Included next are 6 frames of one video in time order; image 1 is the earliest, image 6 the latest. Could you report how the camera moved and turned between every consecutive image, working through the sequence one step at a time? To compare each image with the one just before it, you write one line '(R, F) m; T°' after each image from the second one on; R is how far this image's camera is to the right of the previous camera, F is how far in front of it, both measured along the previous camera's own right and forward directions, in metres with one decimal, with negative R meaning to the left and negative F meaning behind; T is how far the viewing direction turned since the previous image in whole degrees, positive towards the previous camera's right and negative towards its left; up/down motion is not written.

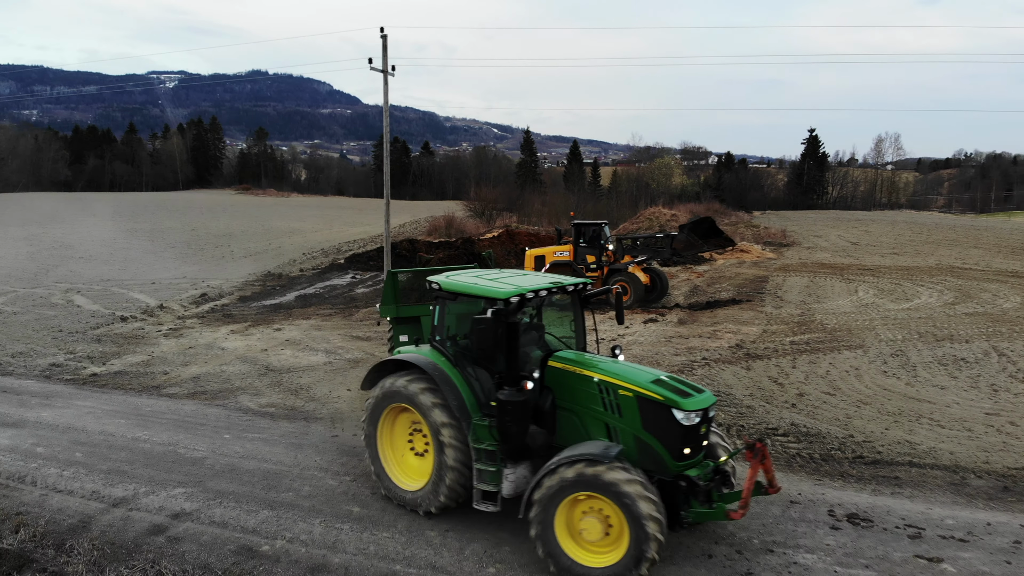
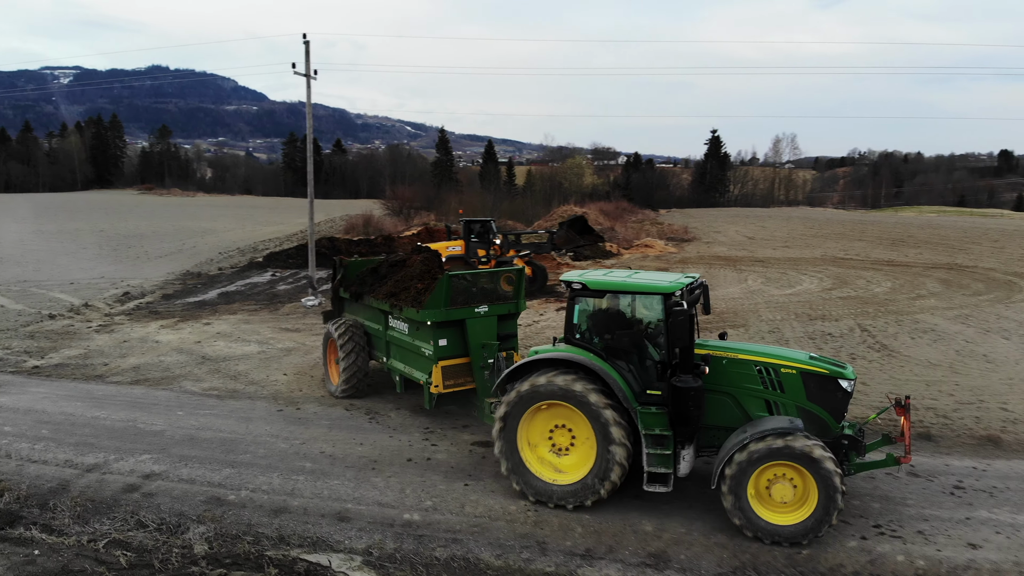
(+3.5, -2.0) m; -3°
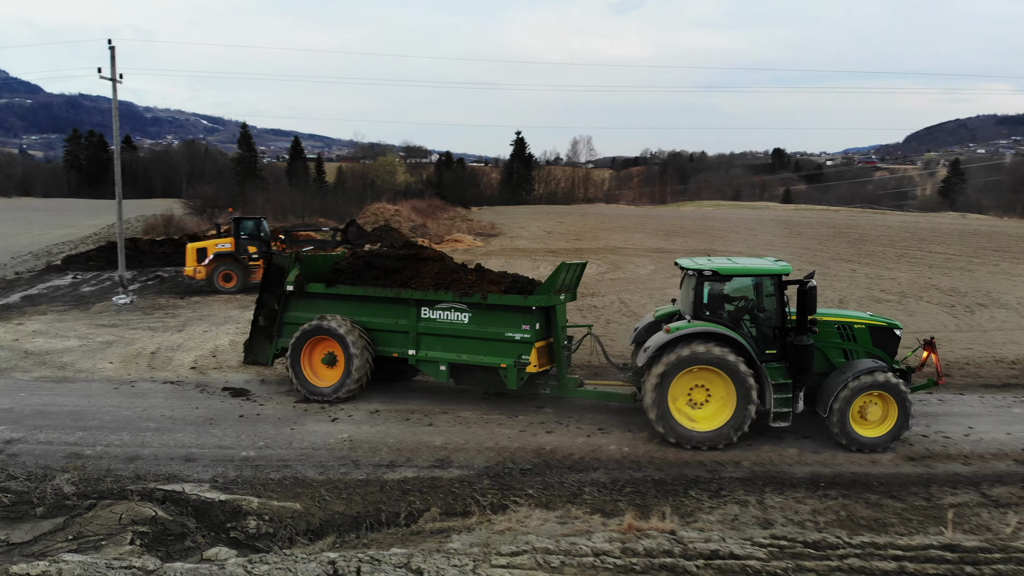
(0.0, -1.5) m; +11°
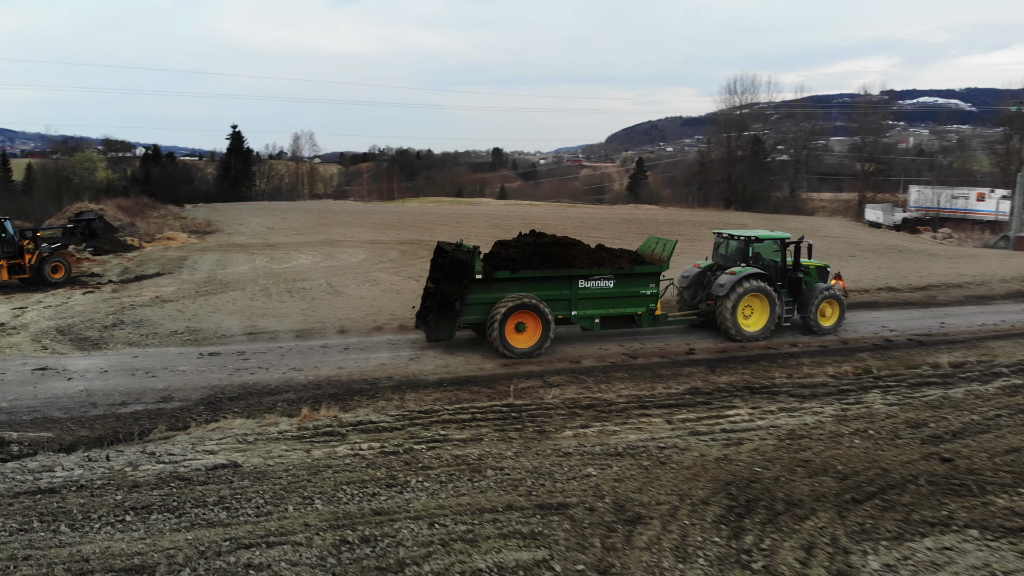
(+0.1, -2.4) m; +16°
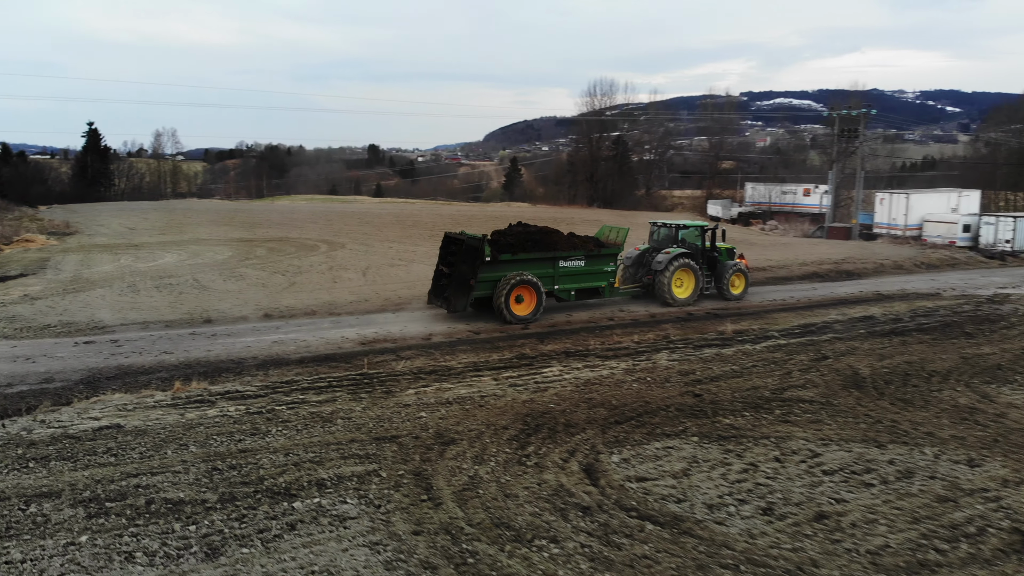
(+0.2, -1.3) m; +7°
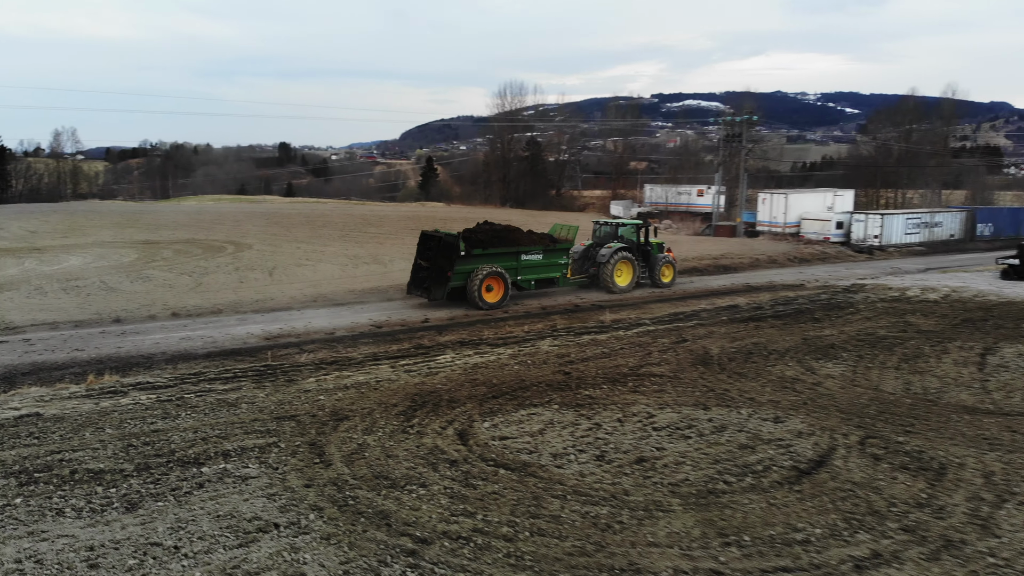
(+0.2, -0.9) m; +5°
